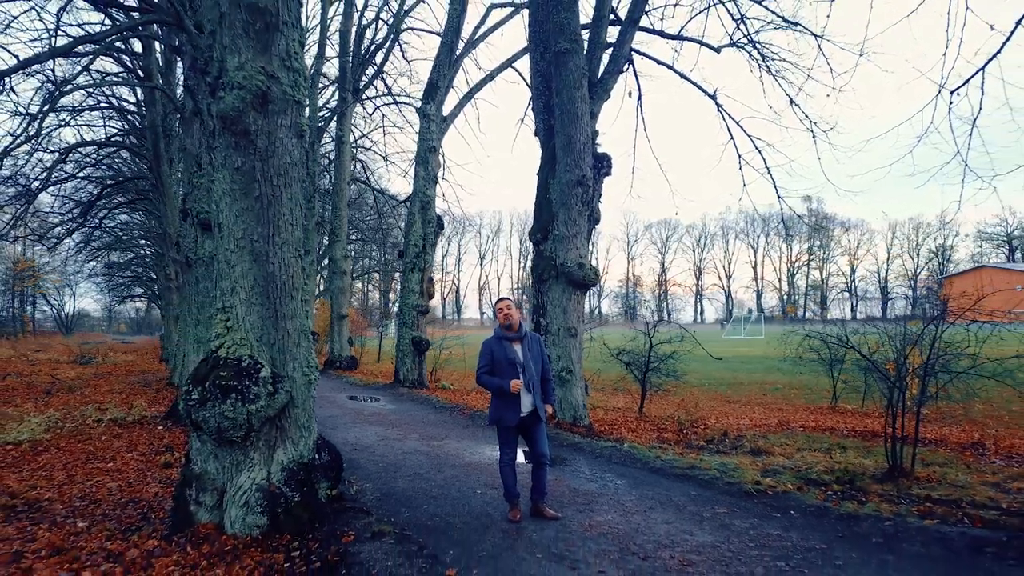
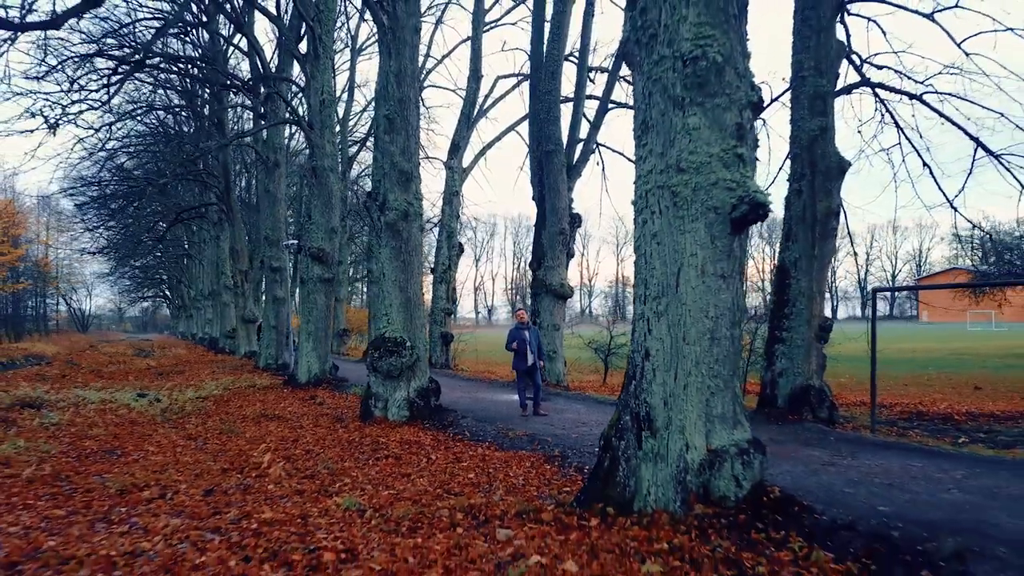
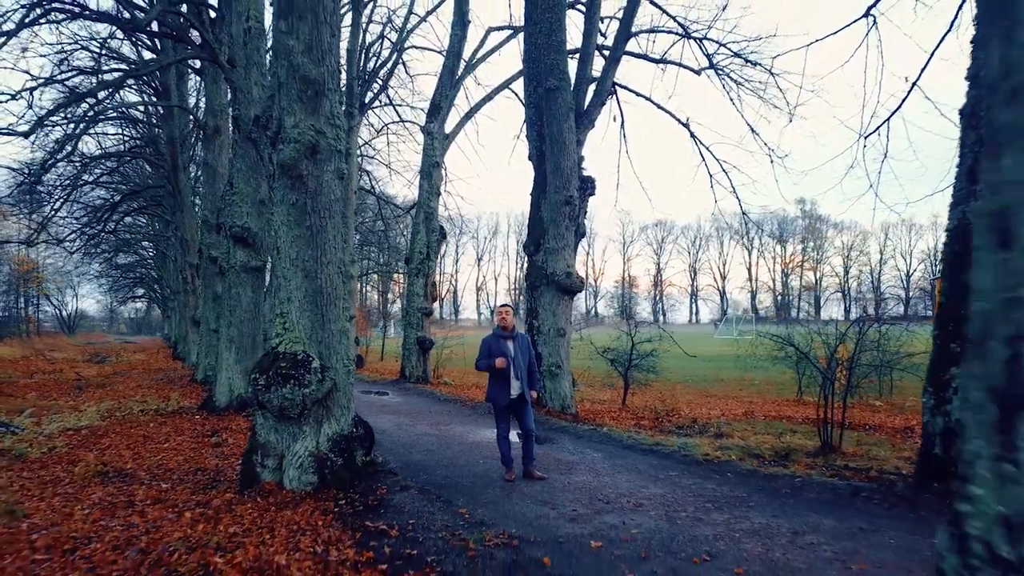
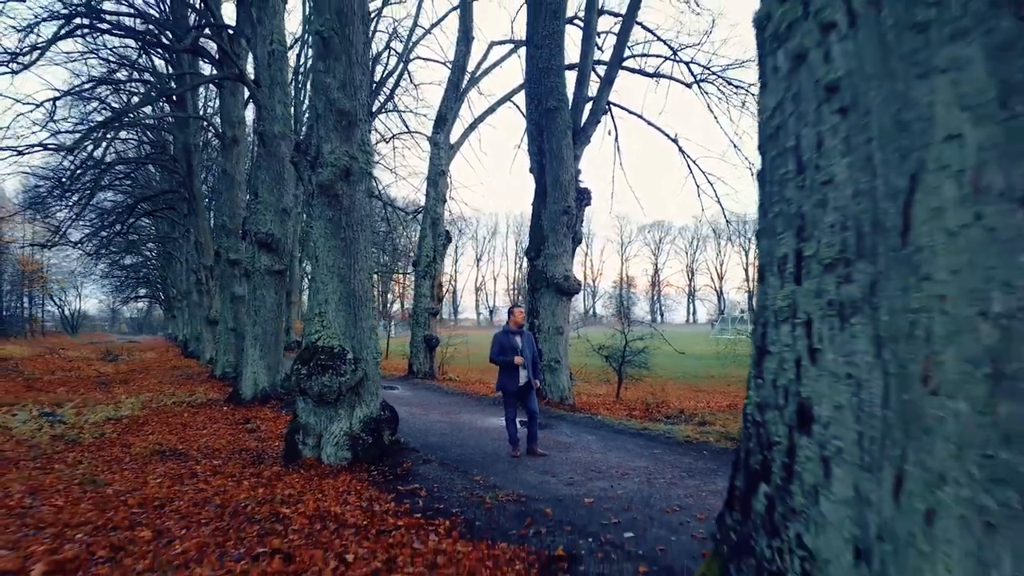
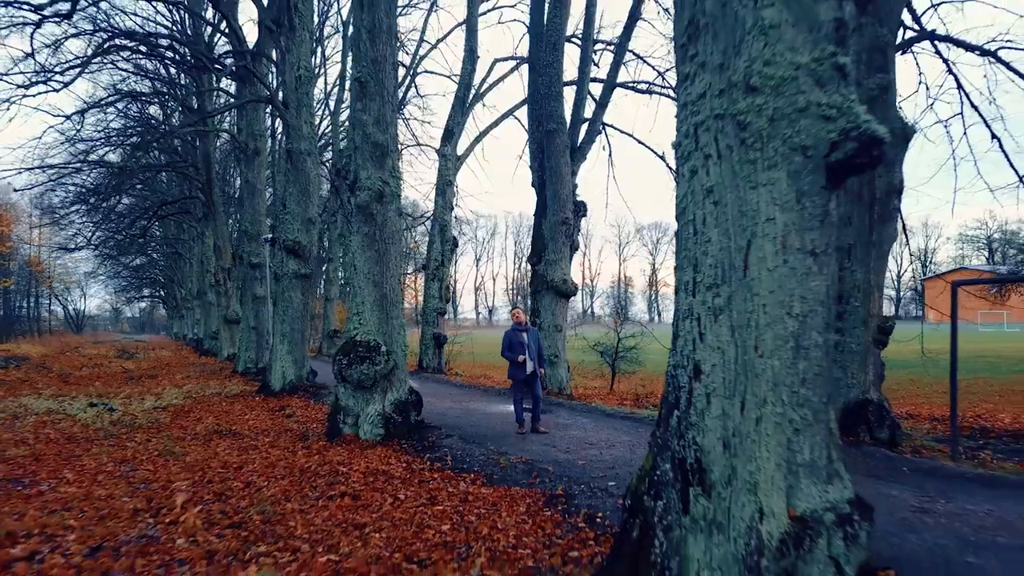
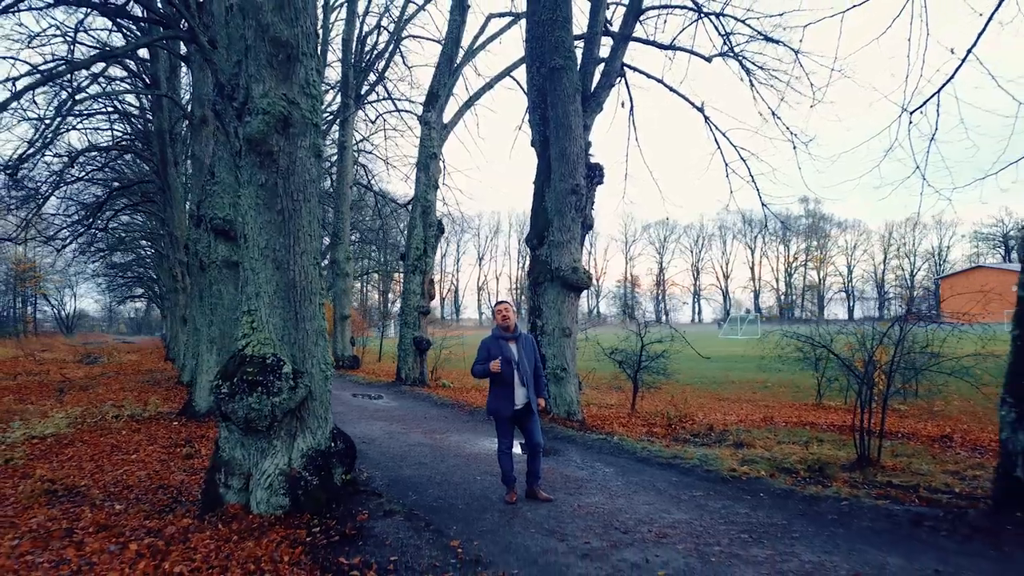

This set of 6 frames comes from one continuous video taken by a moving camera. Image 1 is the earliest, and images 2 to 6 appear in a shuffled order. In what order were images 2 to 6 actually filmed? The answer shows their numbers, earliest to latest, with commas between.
6, 3, 4, 5, 2
